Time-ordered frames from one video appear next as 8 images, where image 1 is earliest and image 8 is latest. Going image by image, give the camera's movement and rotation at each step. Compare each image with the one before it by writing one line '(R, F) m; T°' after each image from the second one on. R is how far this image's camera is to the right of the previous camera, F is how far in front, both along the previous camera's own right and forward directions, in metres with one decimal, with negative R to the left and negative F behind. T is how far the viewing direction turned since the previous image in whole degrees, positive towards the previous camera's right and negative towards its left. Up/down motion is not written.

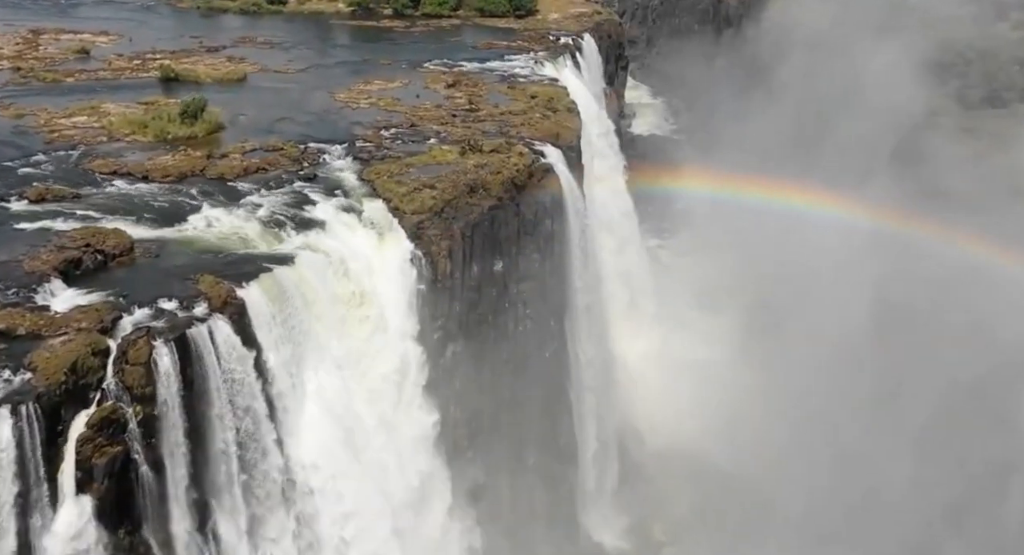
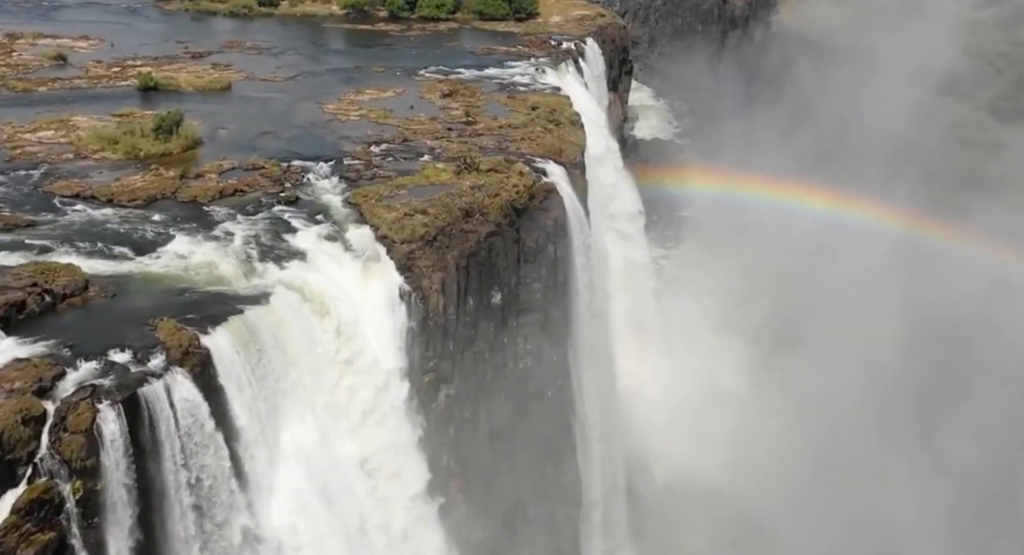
(0.0, +1.5) m; 0°
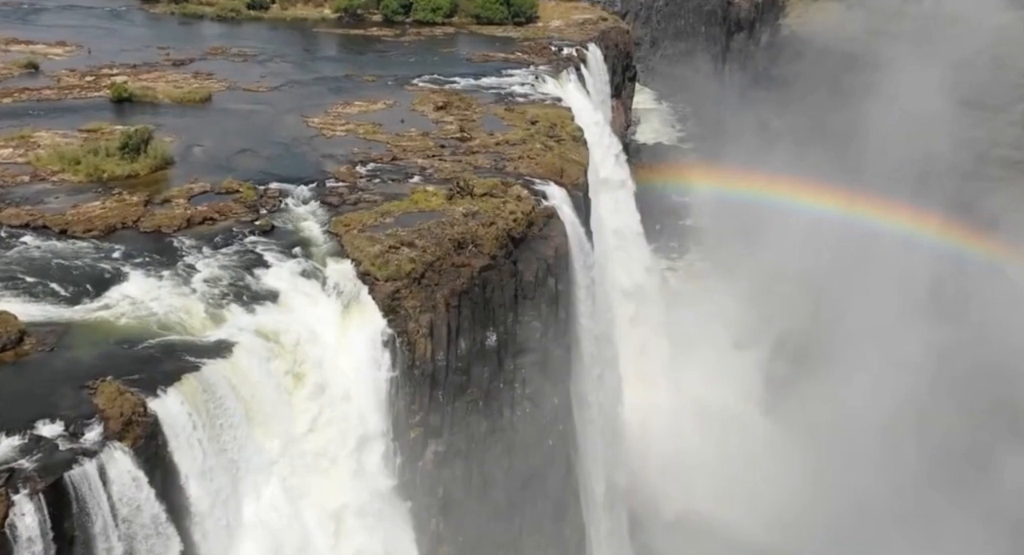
(+0.1, +1.6) m; 0°
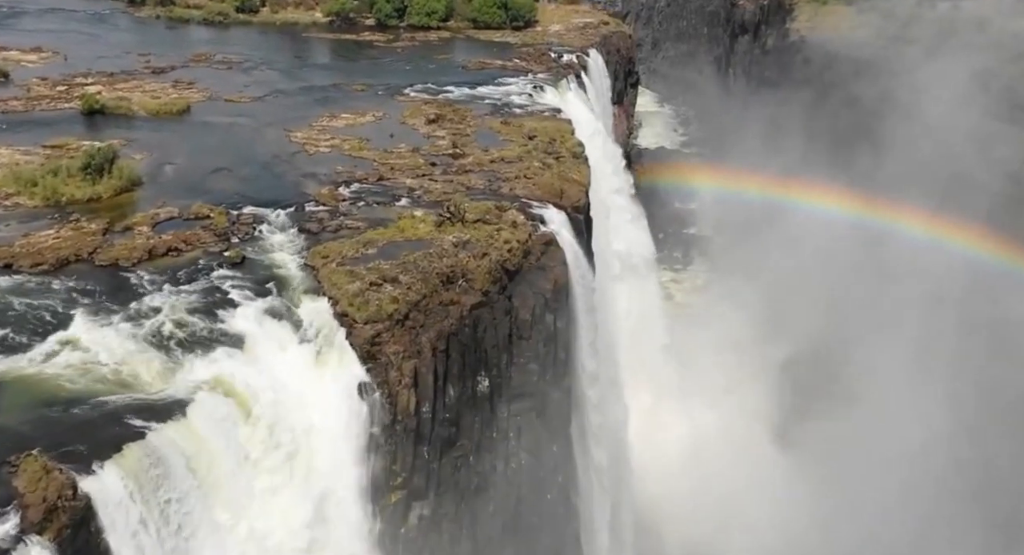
(+0.1, +1.4) m; 0°
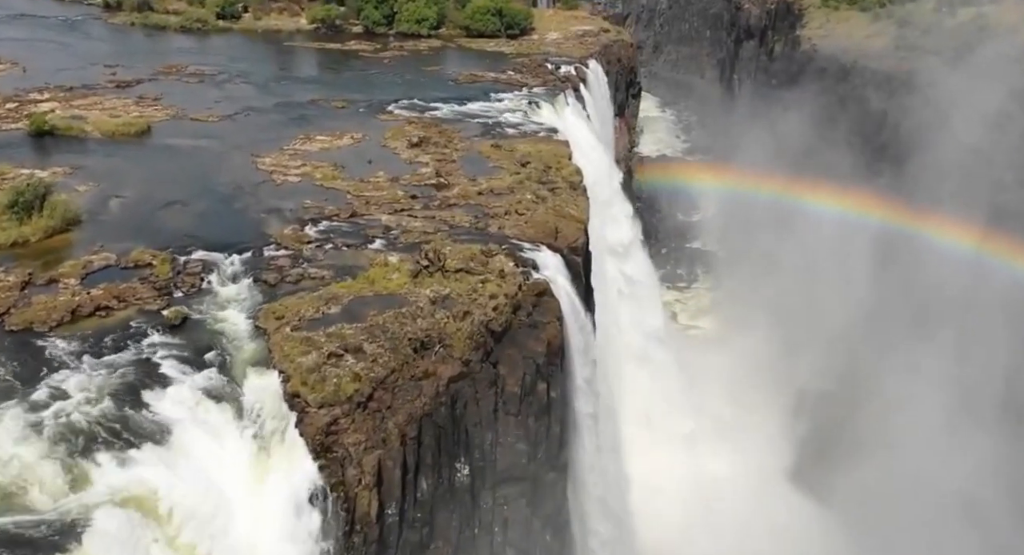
(+0.2, +2.1) m; 0°
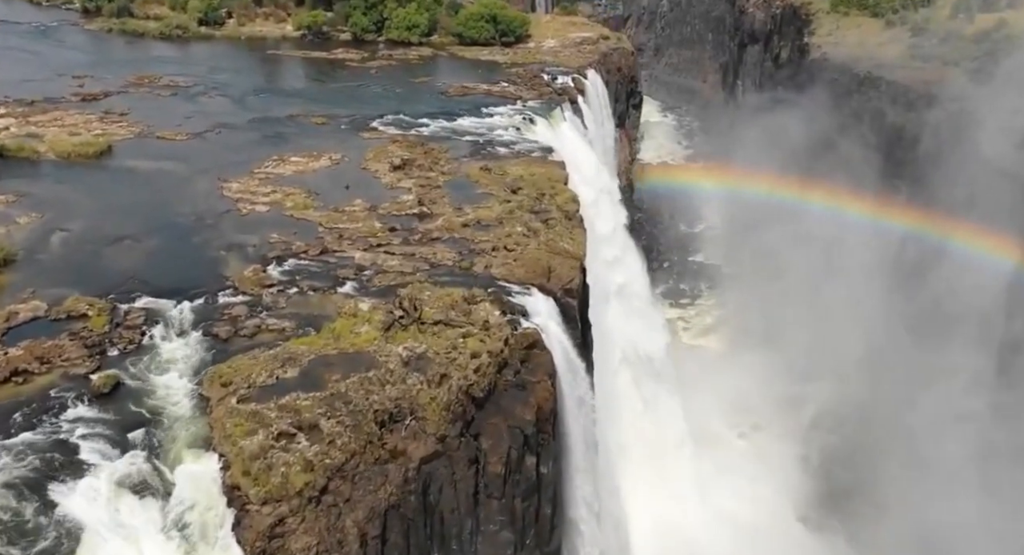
(+0.2, +1.7) m; 0°
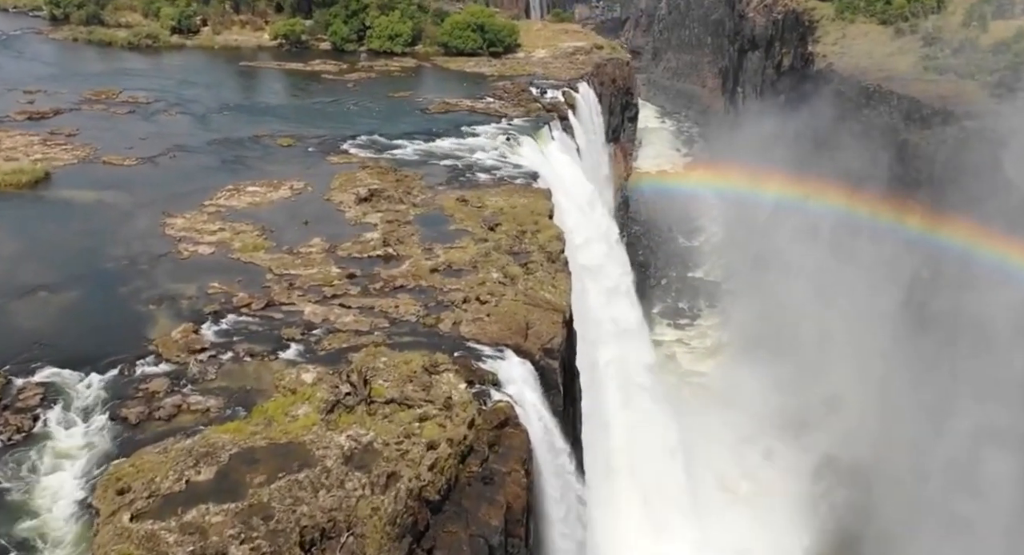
(+0.3, +1.9) m; 0°
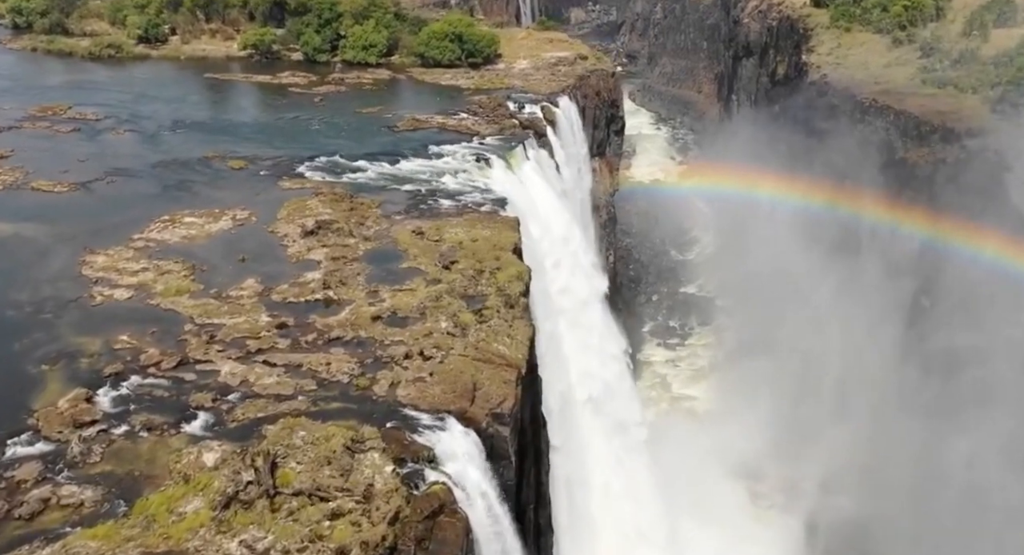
(+0.6, +1.6) m; 0°
